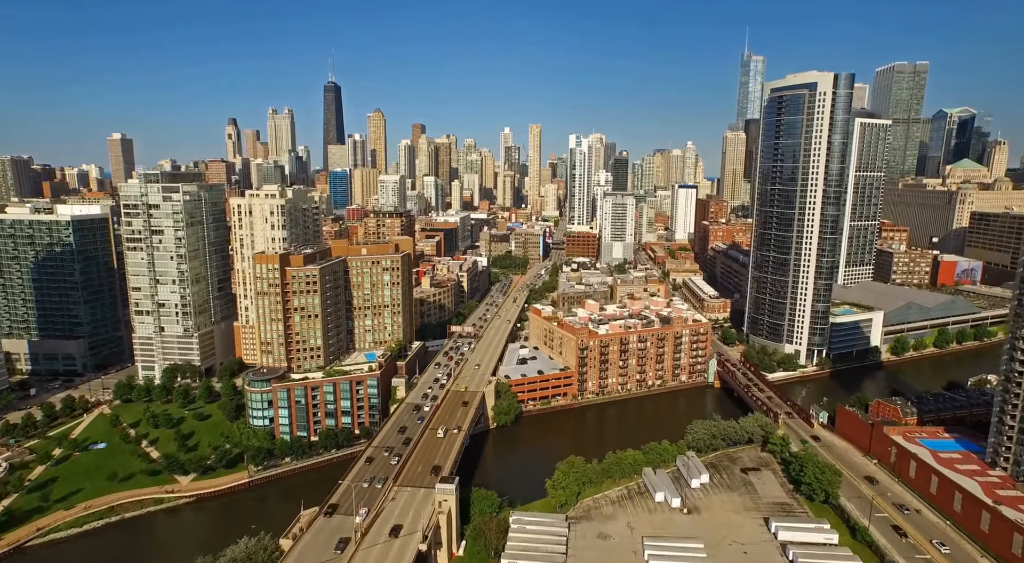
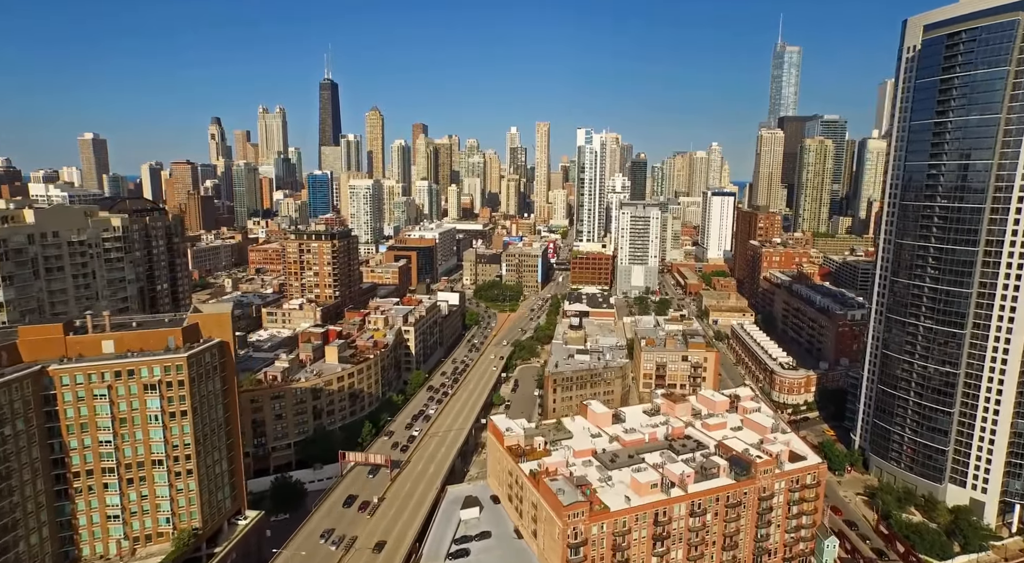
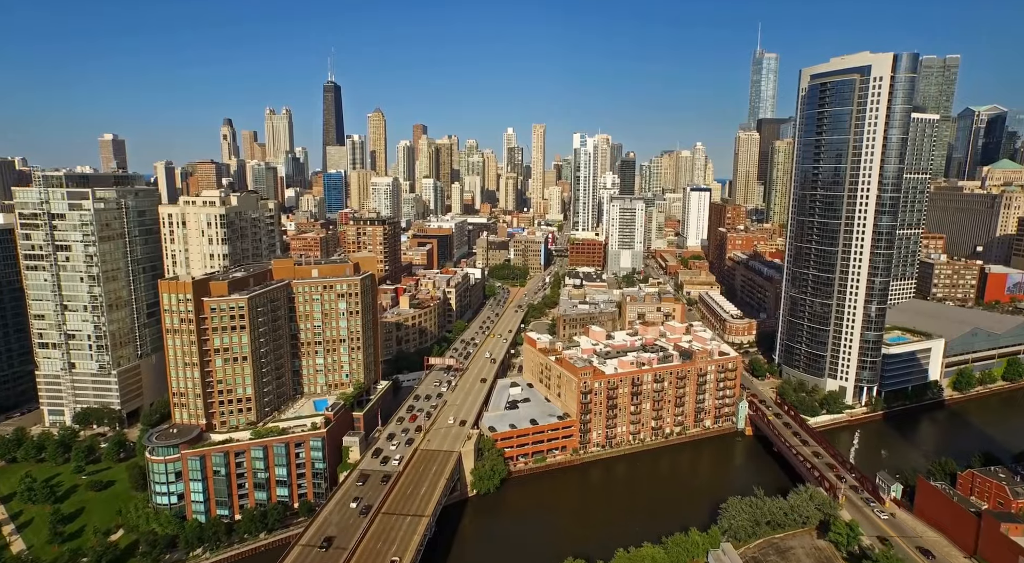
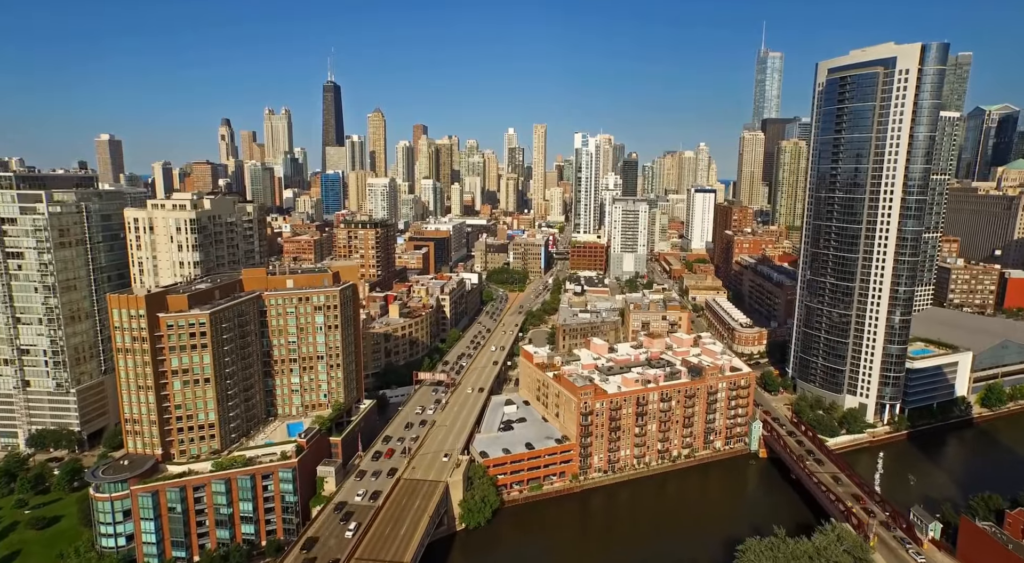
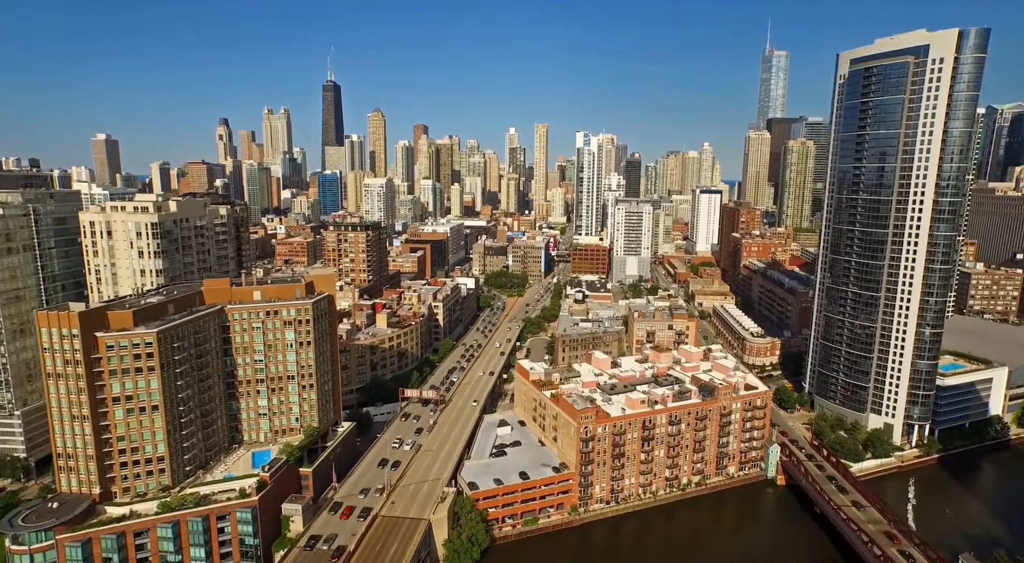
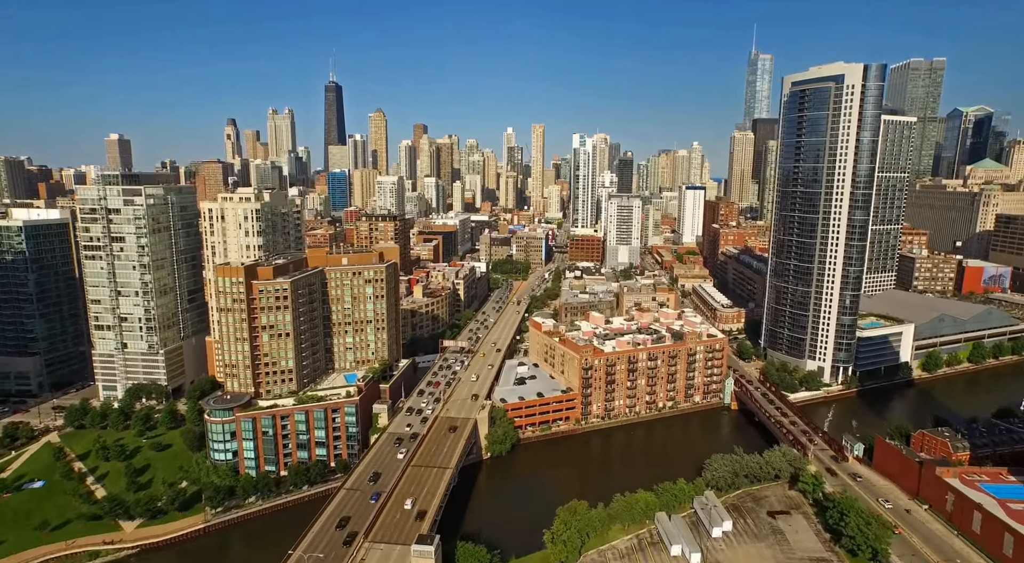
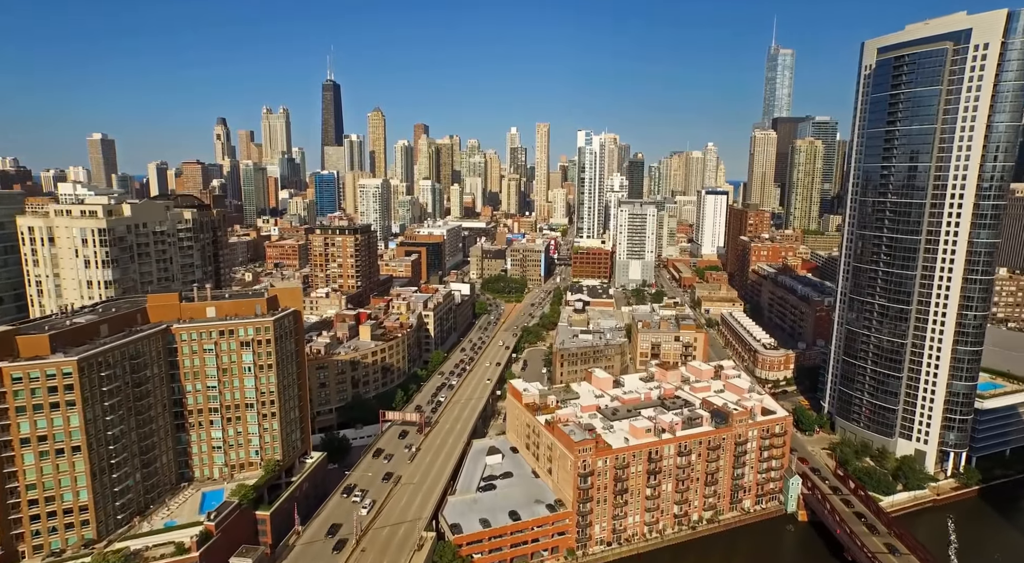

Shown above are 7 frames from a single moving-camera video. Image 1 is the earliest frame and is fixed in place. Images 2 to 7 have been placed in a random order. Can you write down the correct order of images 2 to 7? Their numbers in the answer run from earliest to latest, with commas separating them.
6, 3, 4, 5, 7, 2
